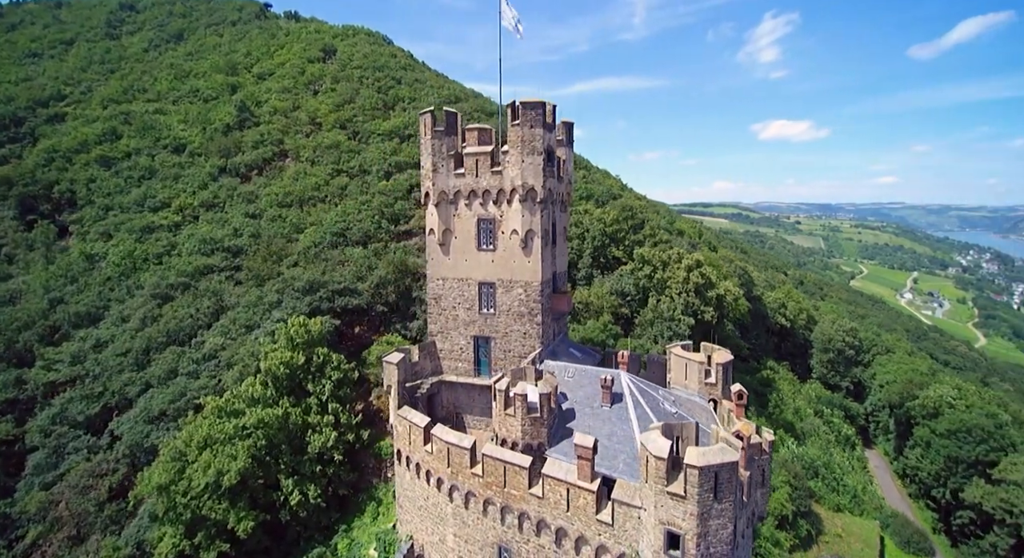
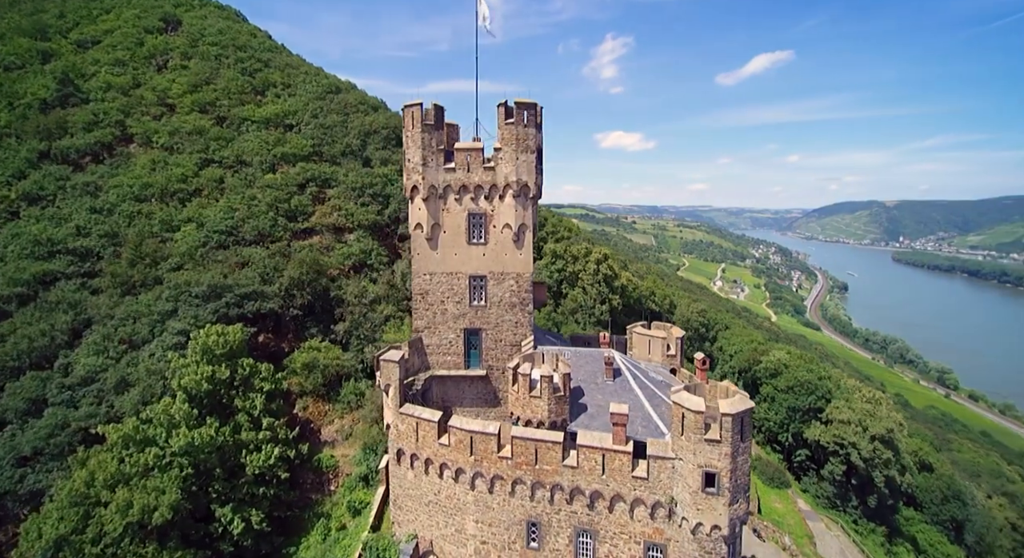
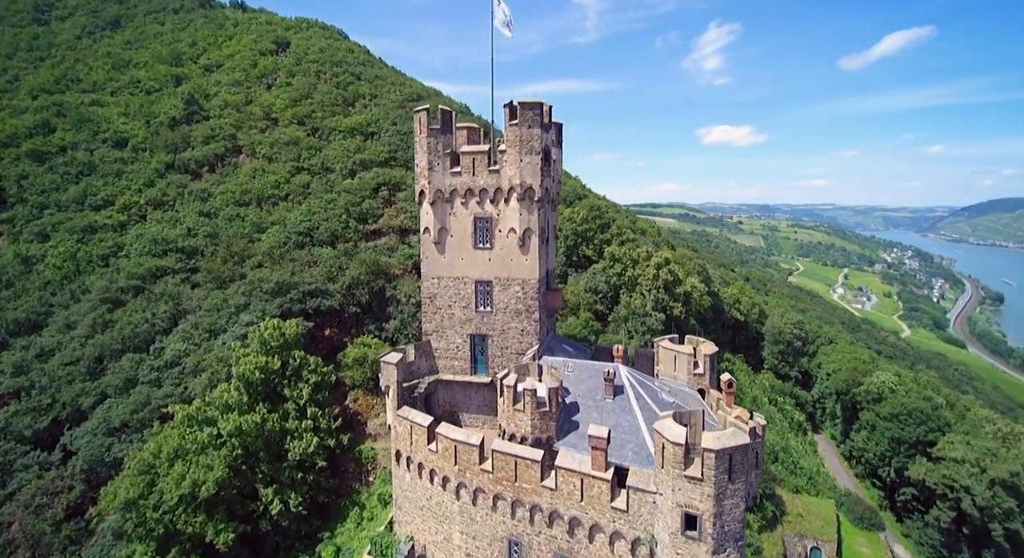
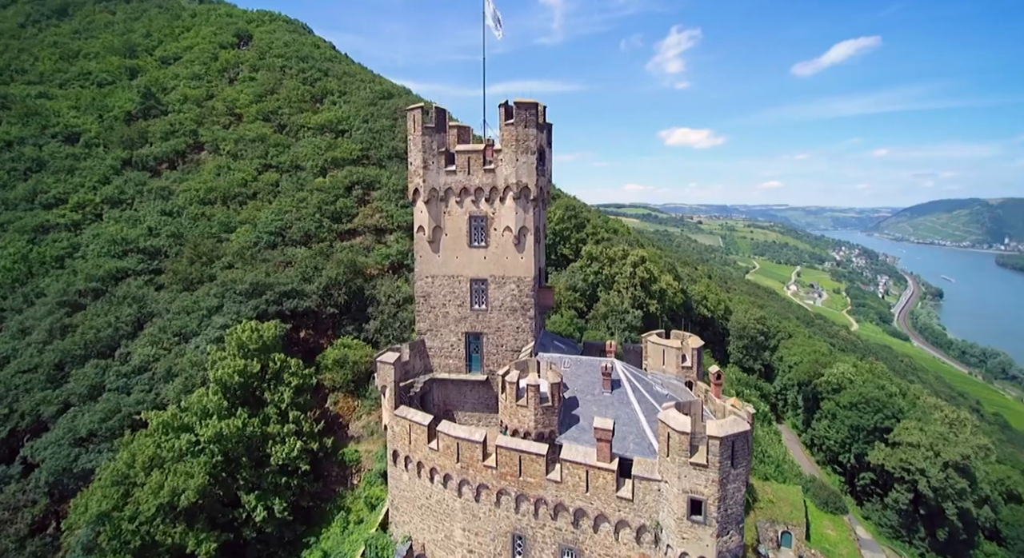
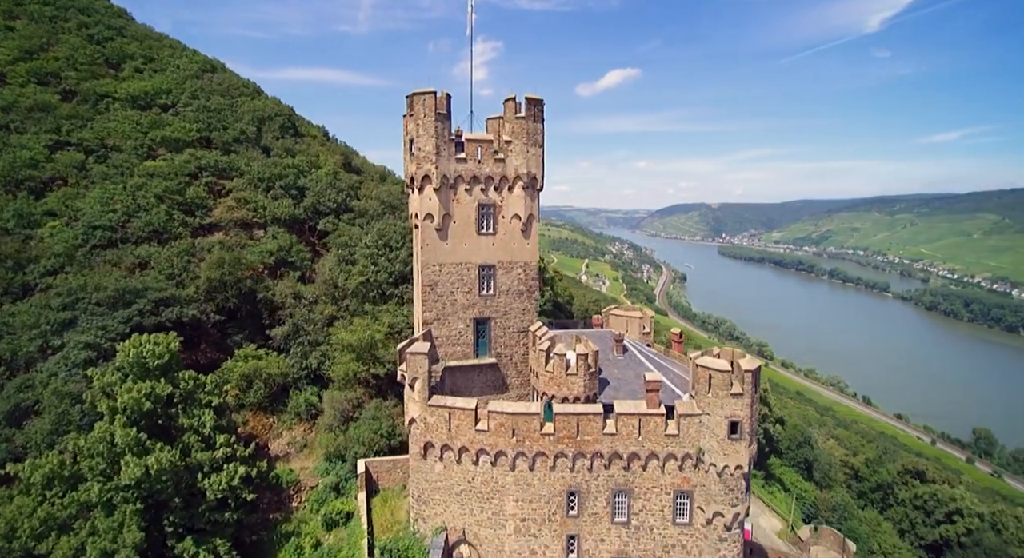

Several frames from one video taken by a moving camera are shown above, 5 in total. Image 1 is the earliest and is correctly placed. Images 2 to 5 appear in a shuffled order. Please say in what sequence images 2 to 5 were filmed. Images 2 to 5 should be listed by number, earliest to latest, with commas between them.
3, 4, 2, 5
